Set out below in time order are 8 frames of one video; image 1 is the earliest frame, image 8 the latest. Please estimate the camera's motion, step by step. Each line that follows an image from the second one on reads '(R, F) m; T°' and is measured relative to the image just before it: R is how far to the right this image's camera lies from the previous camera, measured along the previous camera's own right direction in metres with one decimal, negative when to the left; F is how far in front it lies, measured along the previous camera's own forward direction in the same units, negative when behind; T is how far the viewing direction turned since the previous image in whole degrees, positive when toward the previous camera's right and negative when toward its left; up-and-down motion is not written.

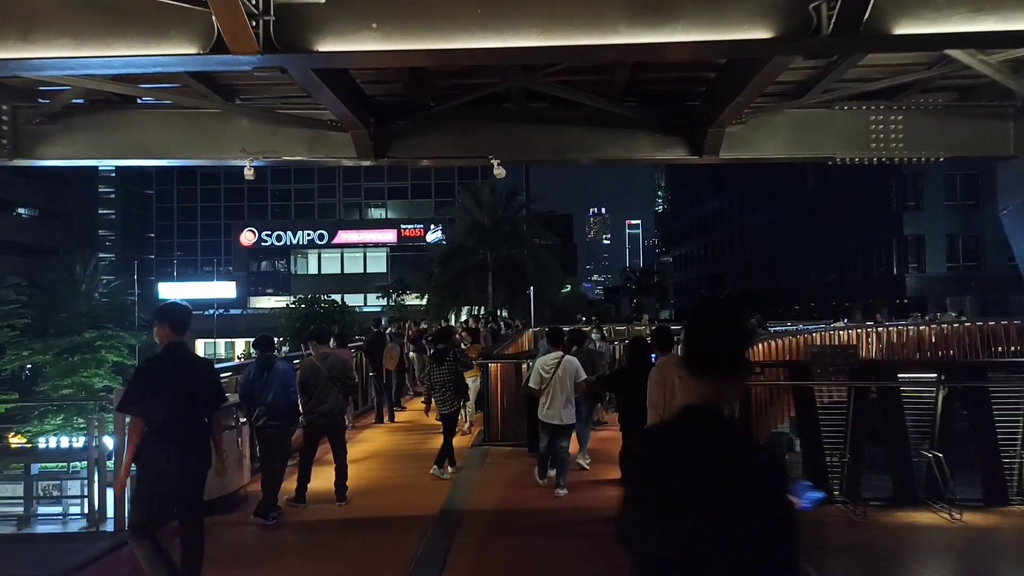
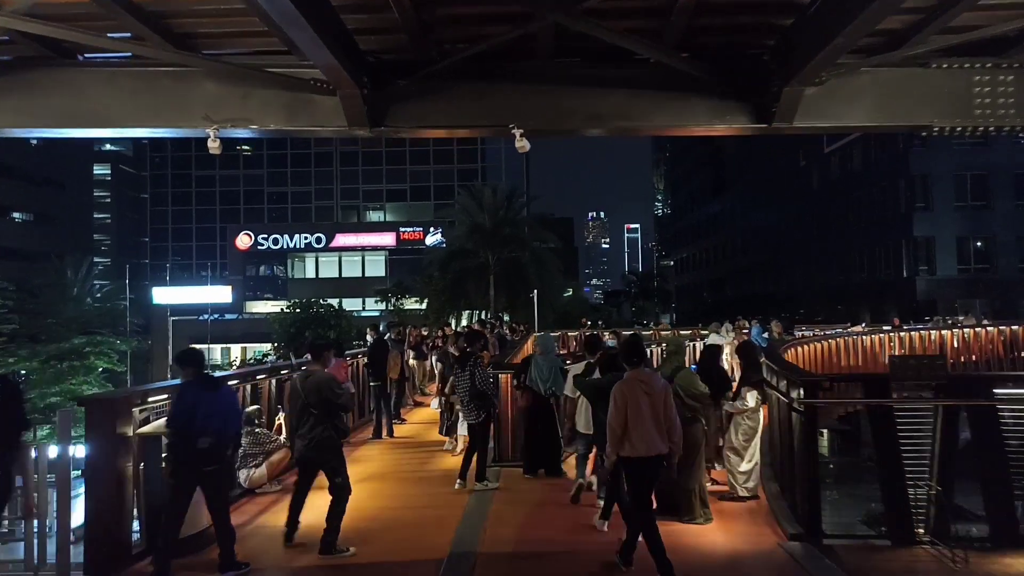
(-0.2, +1.1) m; 0°
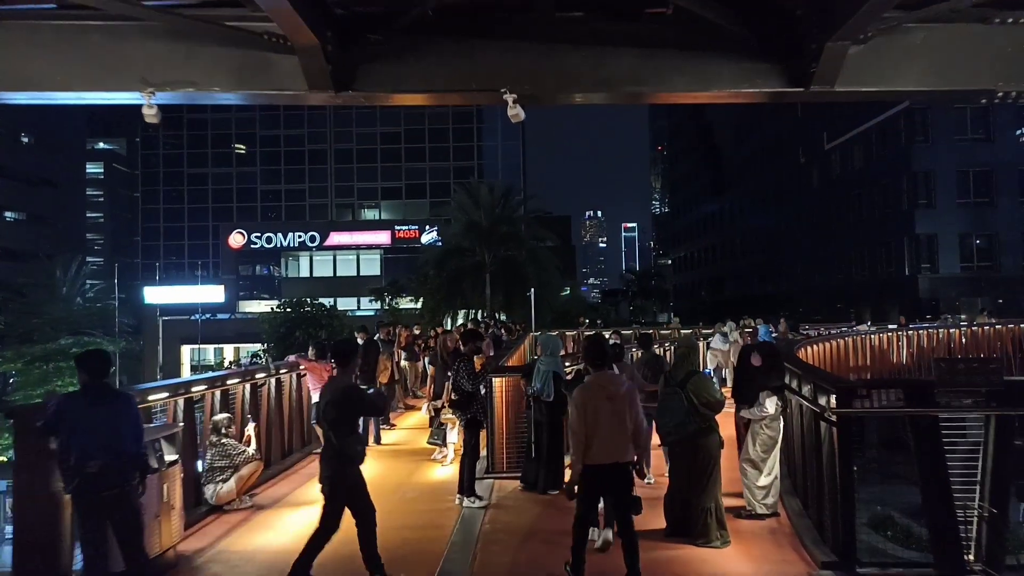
(0.0, +0.7) m; 0°
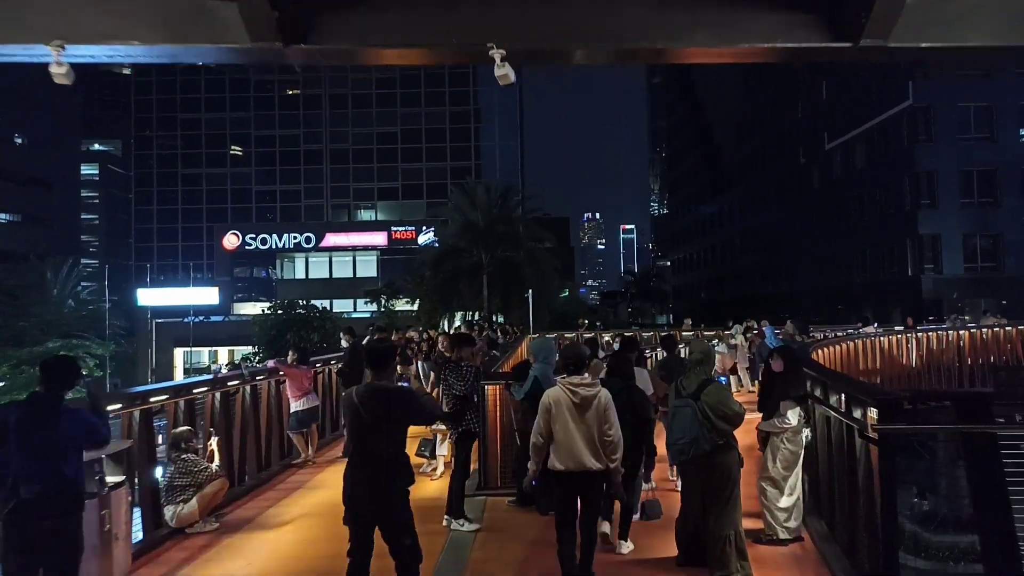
(0.0, +0.7) m; 0°
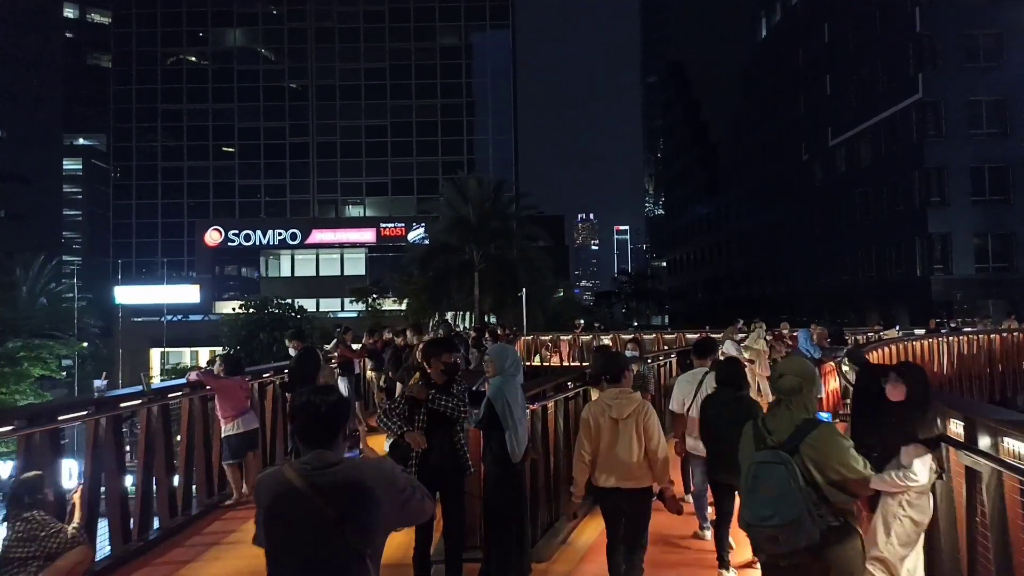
(0.0, +2.0) m; 0°
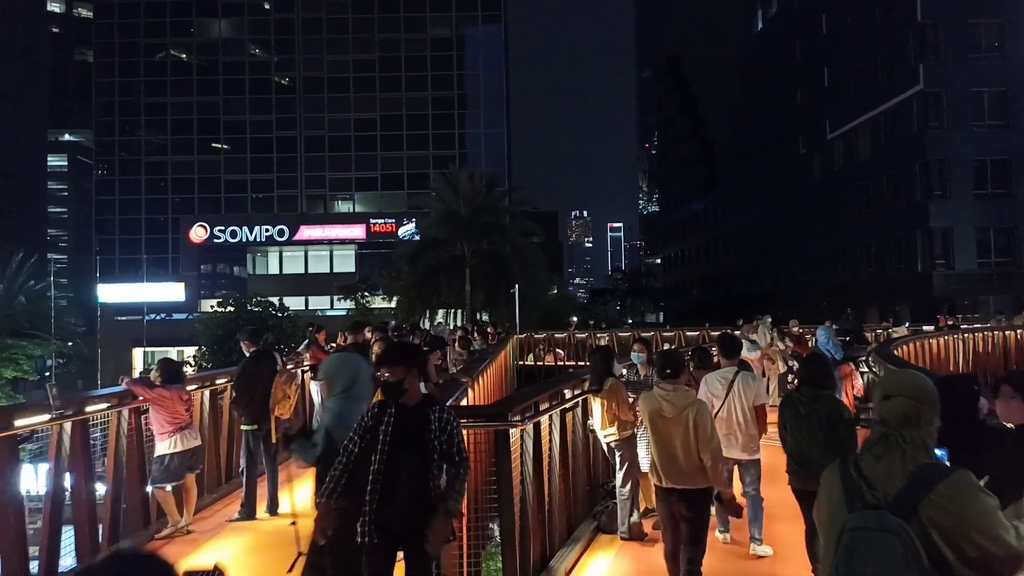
(+0.1, +1.1) m; 0°
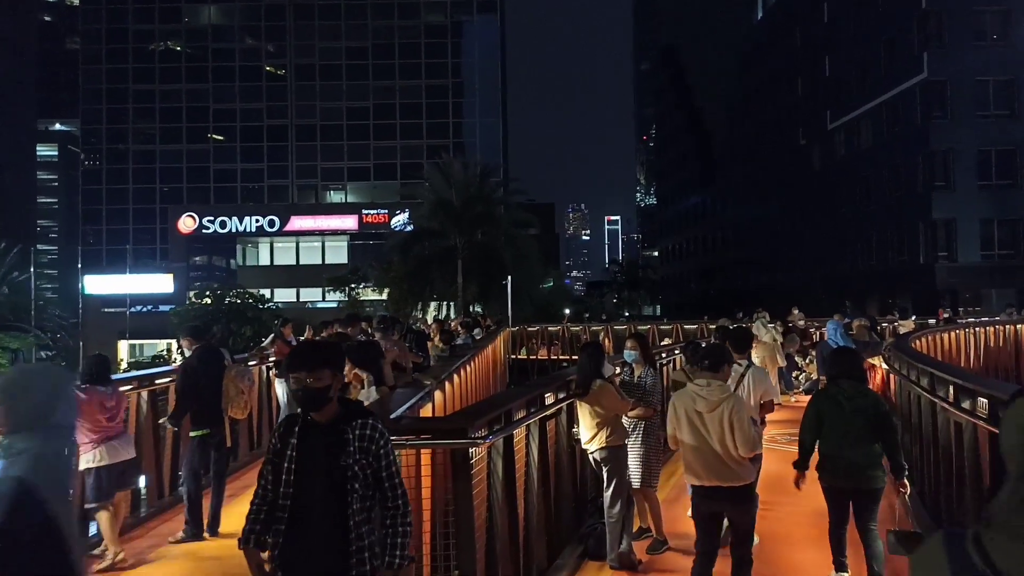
(+0.2, +0.9) m; 0°
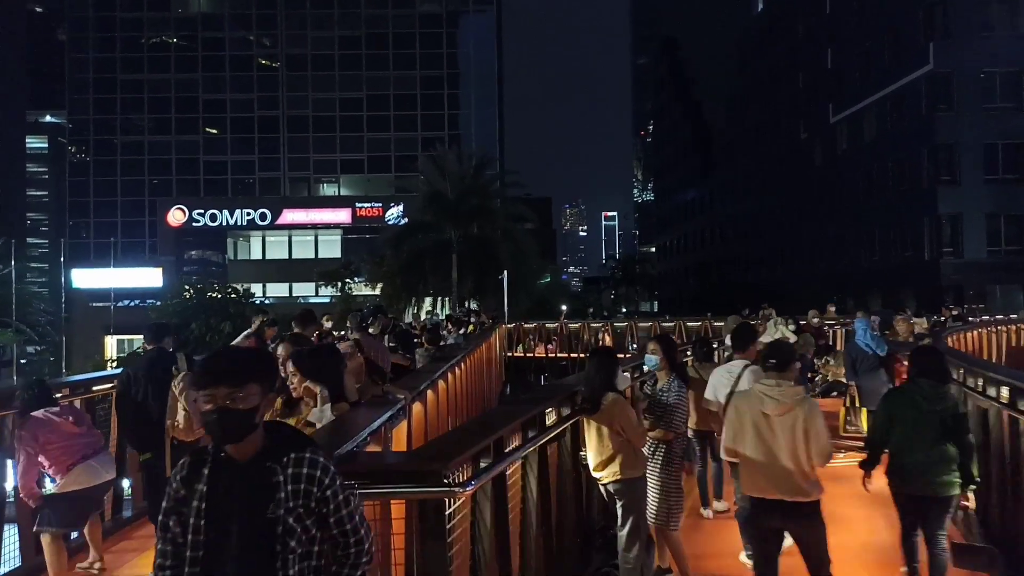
(0.0, +1.0) m; 0°
